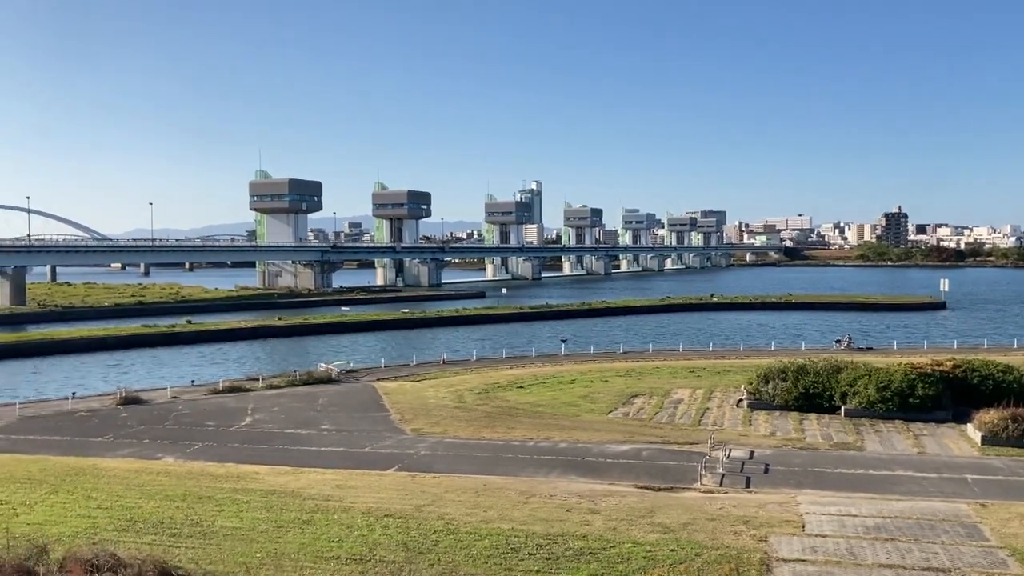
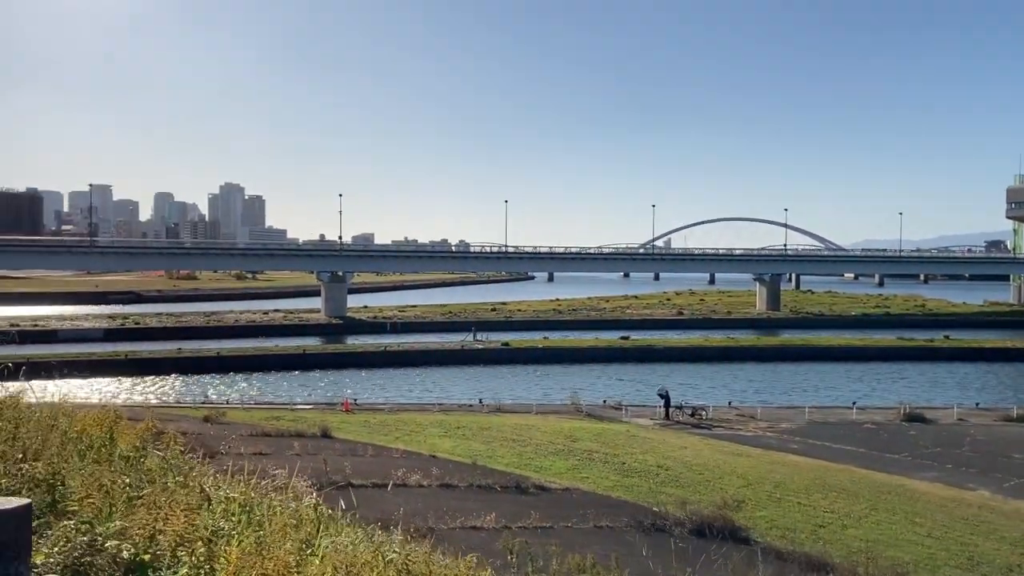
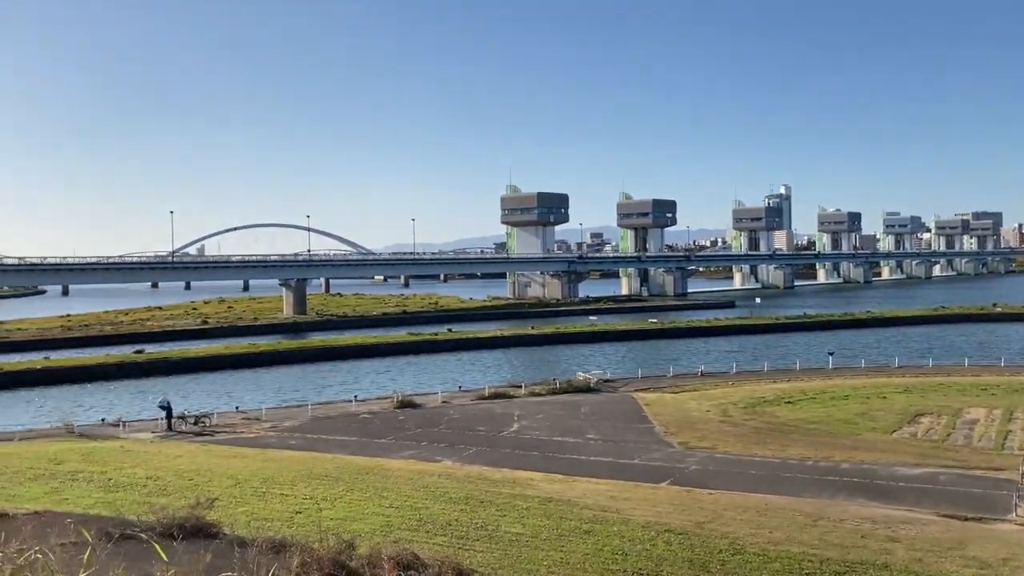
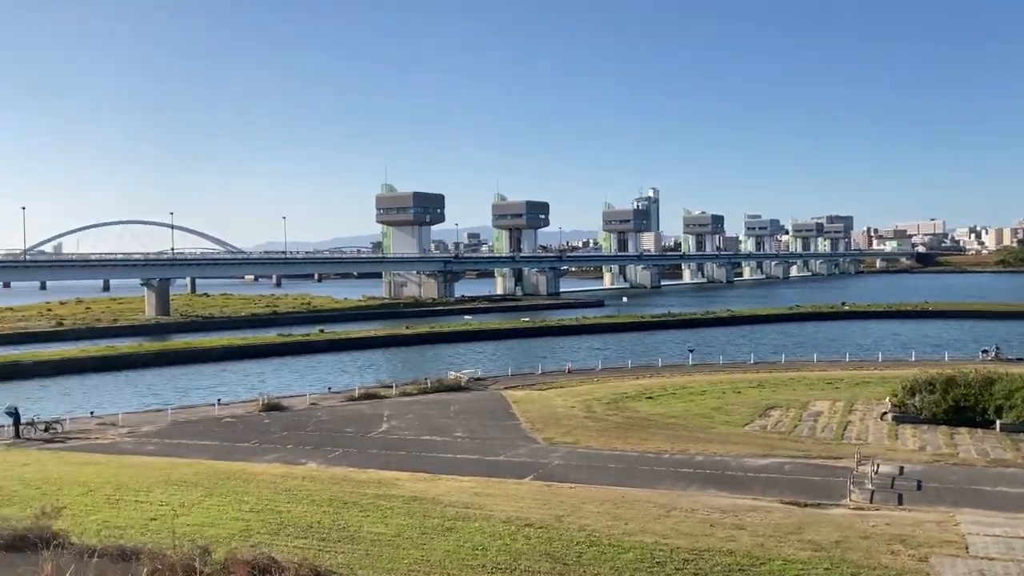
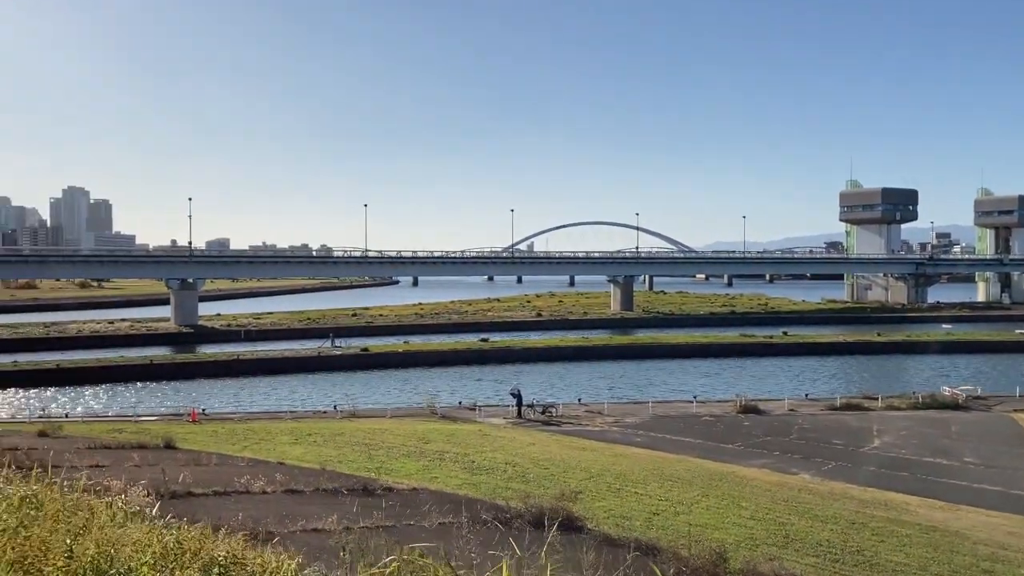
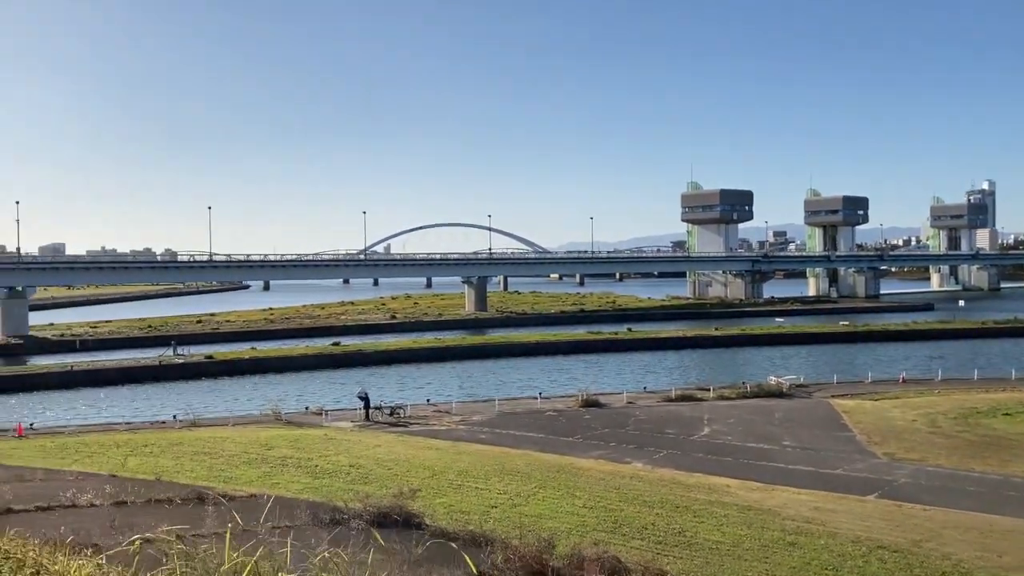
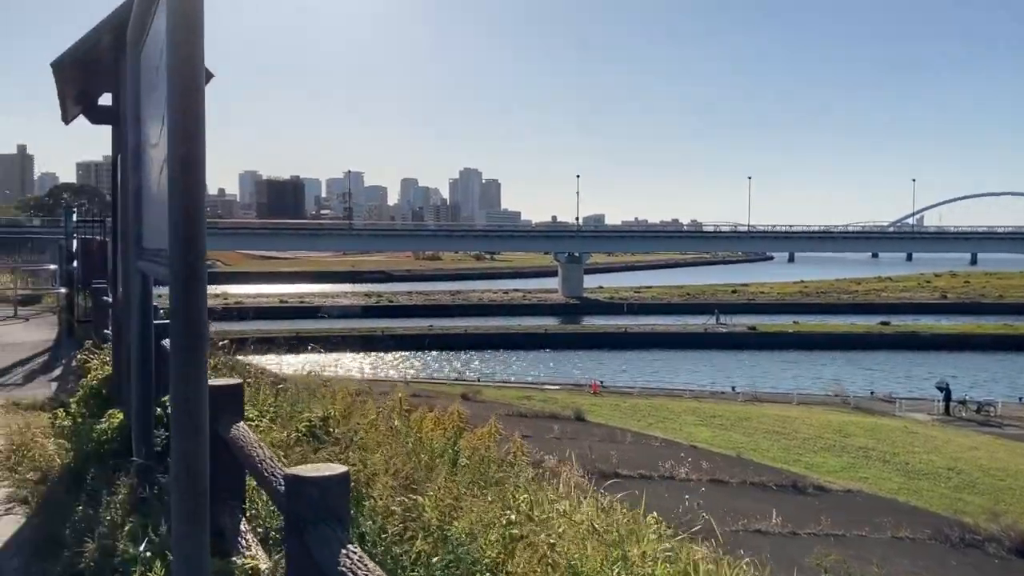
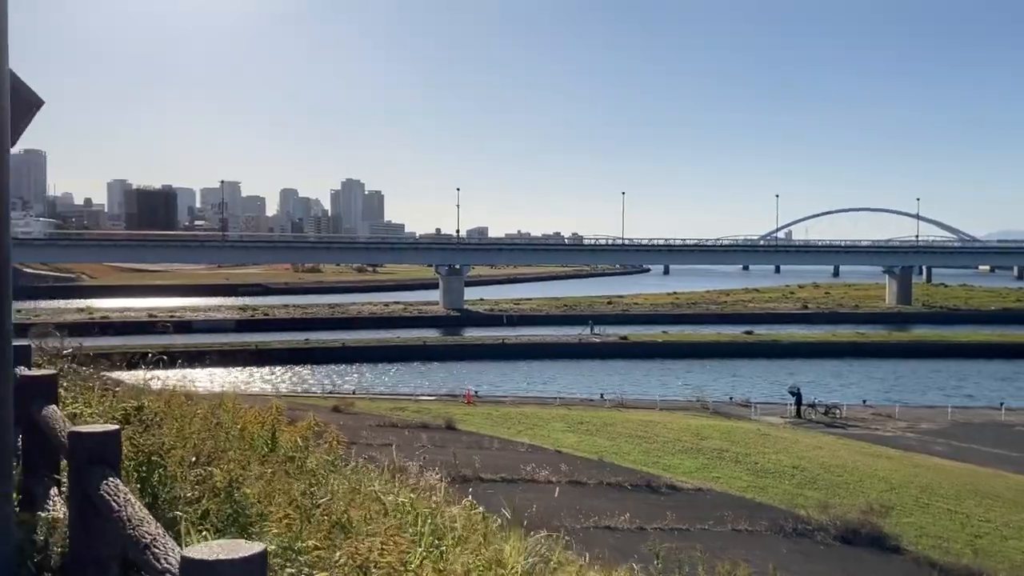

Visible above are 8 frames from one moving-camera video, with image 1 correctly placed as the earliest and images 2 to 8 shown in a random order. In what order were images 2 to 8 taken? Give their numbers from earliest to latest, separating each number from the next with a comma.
4, 3, 6, 5, 2, 8, 7
